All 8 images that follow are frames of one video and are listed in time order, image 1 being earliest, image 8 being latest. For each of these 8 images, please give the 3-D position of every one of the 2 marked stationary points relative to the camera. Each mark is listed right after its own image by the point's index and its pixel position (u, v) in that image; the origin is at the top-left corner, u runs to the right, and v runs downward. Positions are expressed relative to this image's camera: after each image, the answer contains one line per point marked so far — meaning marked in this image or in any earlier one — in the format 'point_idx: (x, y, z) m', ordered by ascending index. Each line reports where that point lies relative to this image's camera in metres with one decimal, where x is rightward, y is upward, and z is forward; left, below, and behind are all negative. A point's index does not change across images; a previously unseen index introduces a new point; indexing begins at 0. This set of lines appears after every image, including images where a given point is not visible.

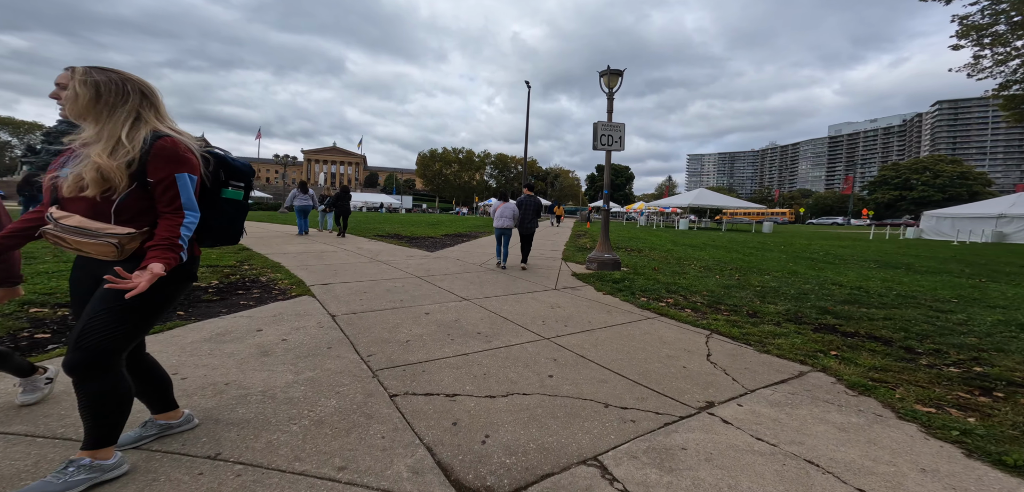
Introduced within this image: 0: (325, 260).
0: (-3.8, -0.3, +8.4) m
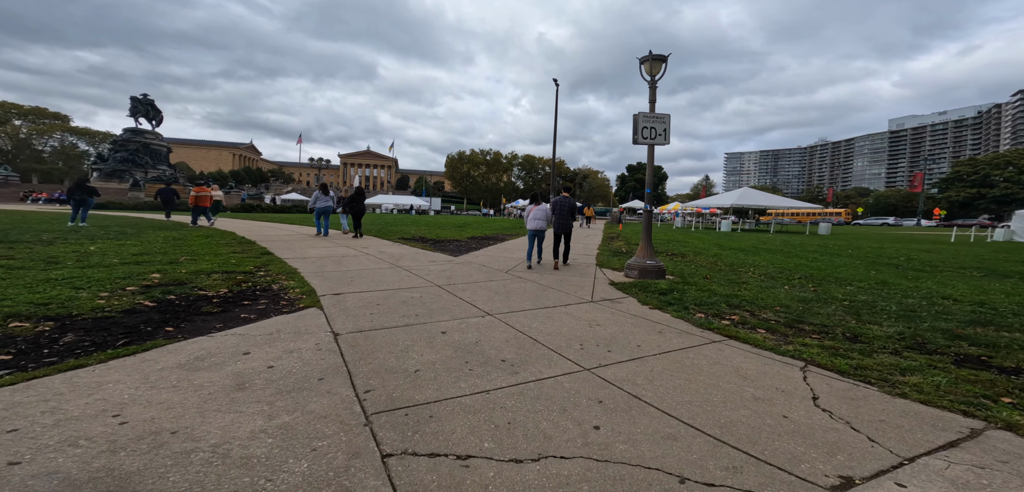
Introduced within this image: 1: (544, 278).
0: (-3.2, -0.4, +7.9) m
1: (+0.6, -0.6, +7.2) m
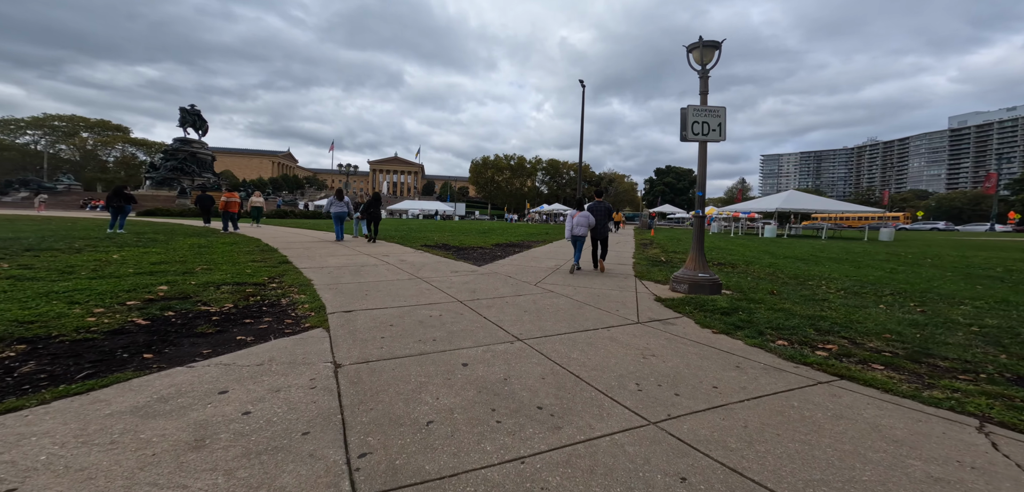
0: (-2.7, -0.6, +7.3) m
1: (+1.1, -0.7, +6.4) m
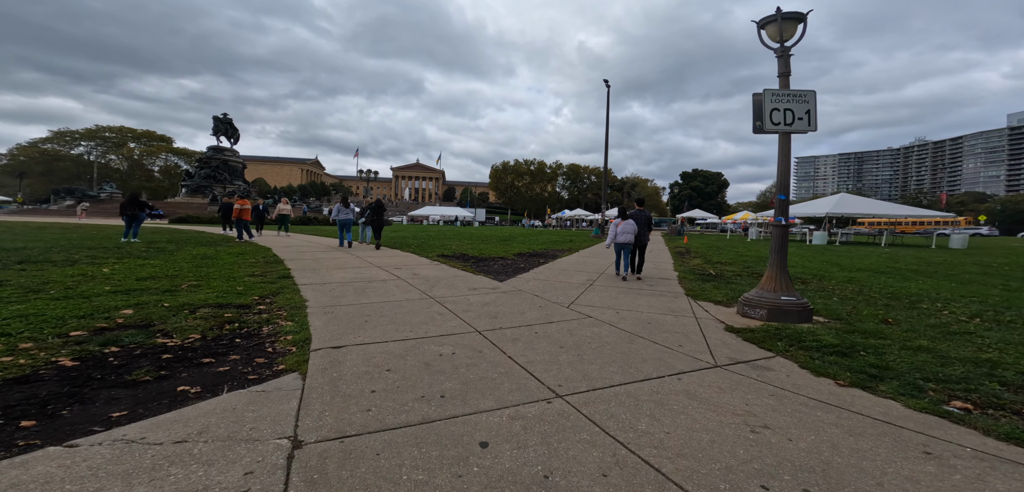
0: (-2.2, -0.8, +6.3) m
1: (+1.4, -0.9, +5.3) m
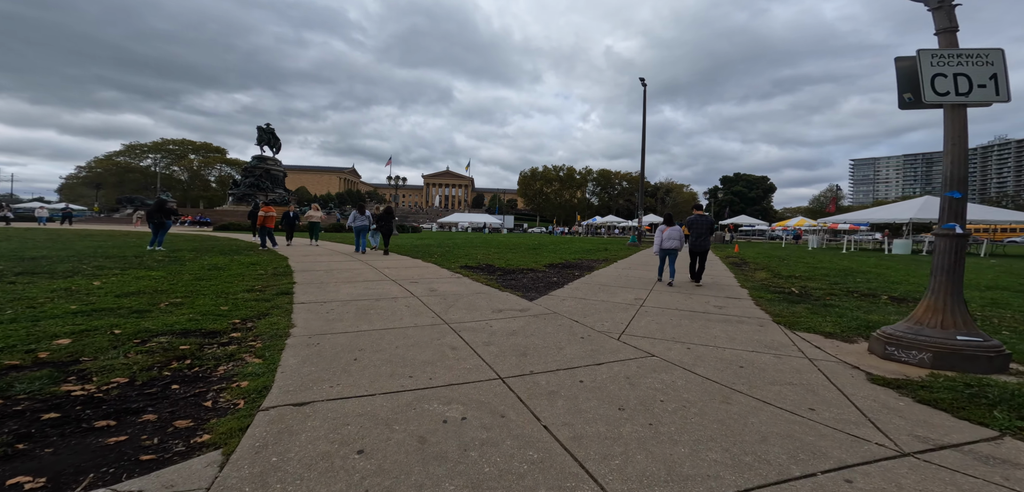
0: (-1.8, -0.9, +5.2) m
1: (+1.8, -1.0, +3.9) m
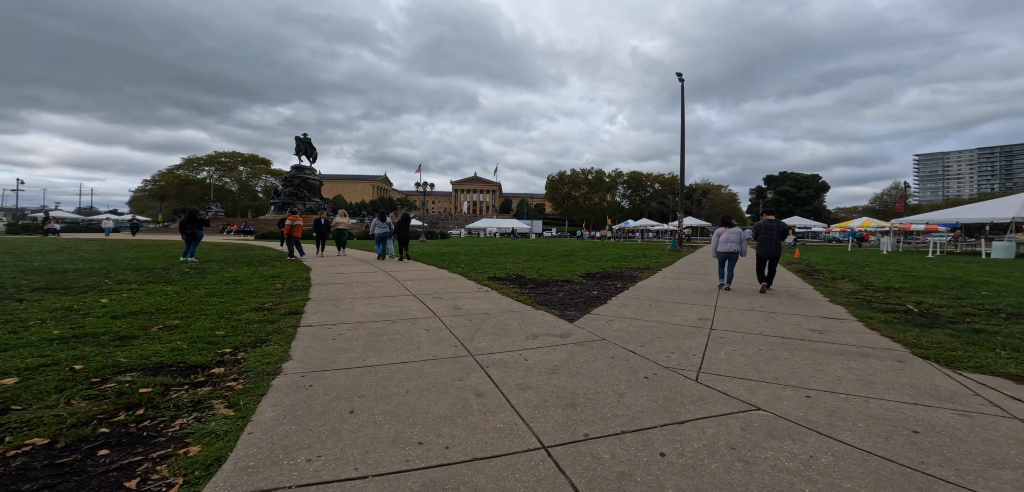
0: (-1.4, -1.1, +4.3) m
1: (+2.1, -1.2, +2.7) m
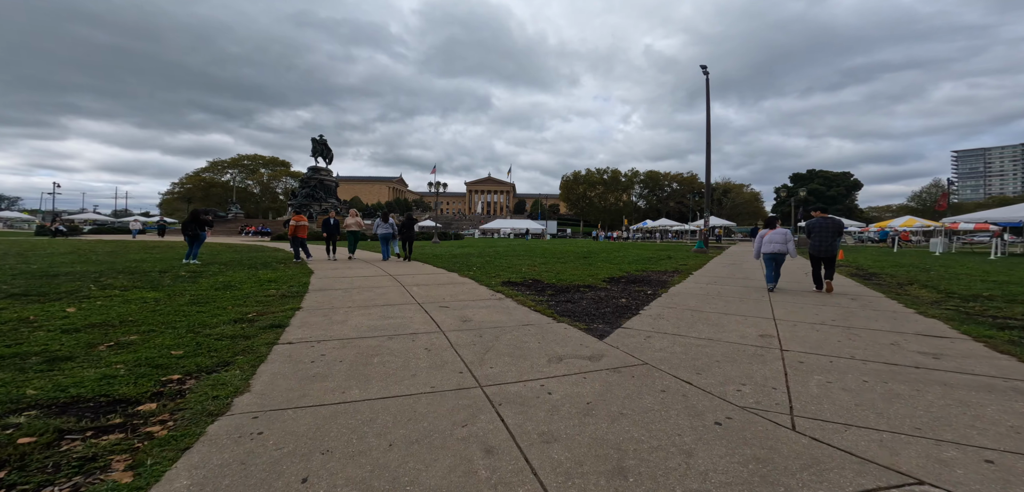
0: (-1.2, -1.1, +3.4) m
1: (+2.2, -1.2, +1.7) m
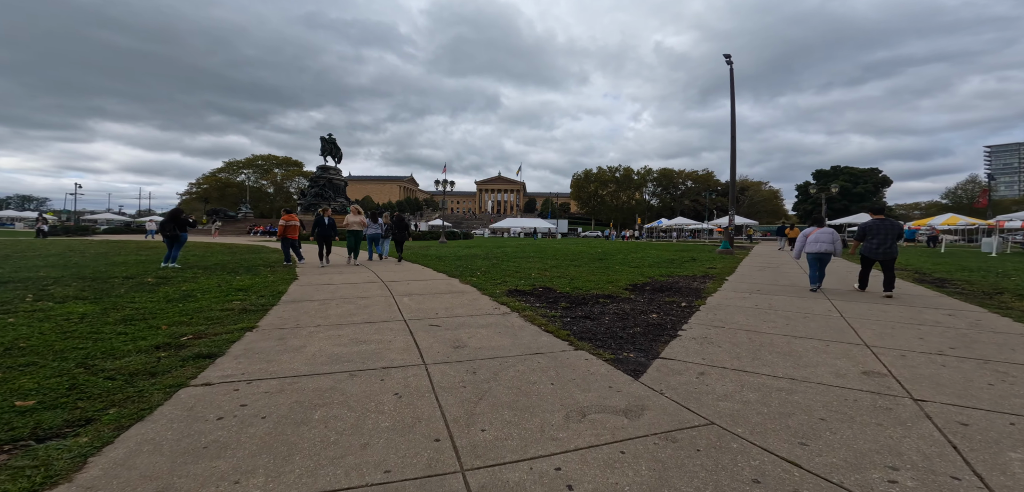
0: (-1.2, -1.2, +2.2) m
1: (+2.2, -1.2, +0.4) m
